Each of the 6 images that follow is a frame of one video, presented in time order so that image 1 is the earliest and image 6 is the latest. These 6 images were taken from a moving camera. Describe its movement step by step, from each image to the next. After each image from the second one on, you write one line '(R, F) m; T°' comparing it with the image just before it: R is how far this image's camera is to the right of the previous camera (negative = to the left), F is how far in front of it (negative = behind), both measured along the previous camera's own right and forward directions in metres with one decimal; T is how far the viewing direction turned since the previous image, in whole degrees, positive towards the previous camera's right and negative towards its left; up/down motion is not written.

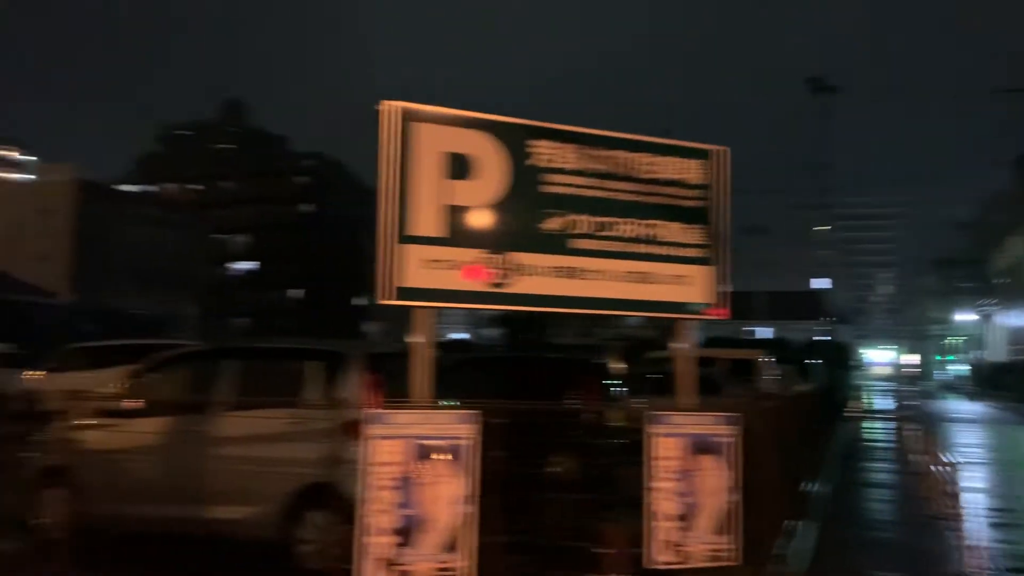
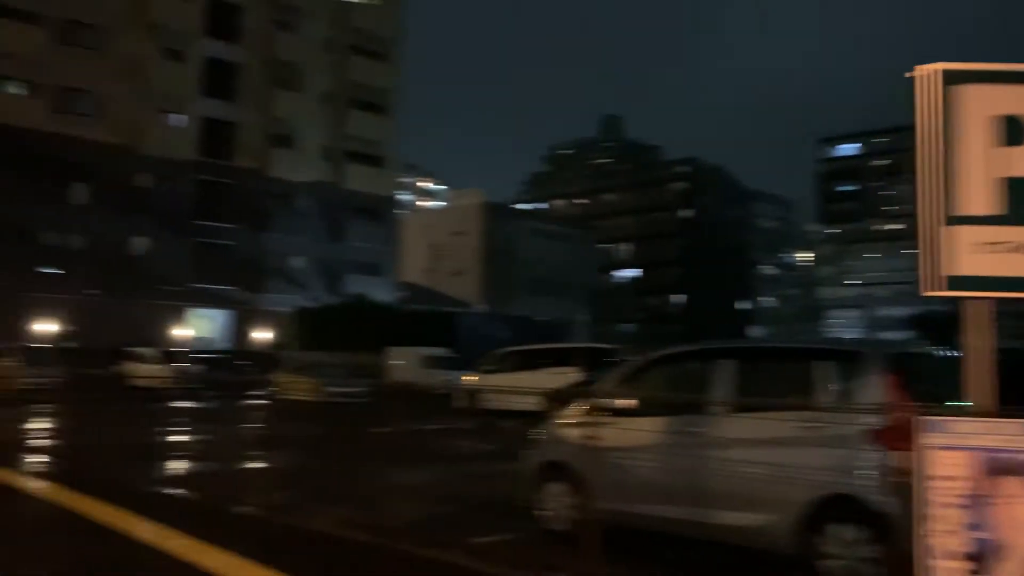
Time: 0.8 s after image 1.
(-0.9, +0.1) m; -24°
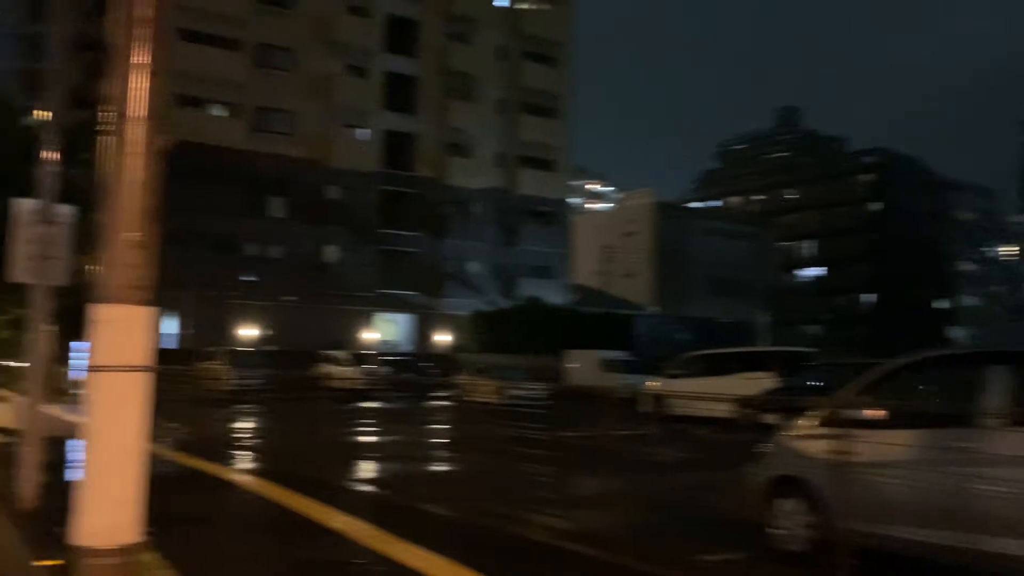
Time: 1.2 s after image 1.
(-0.4, +0.3) m; -11°
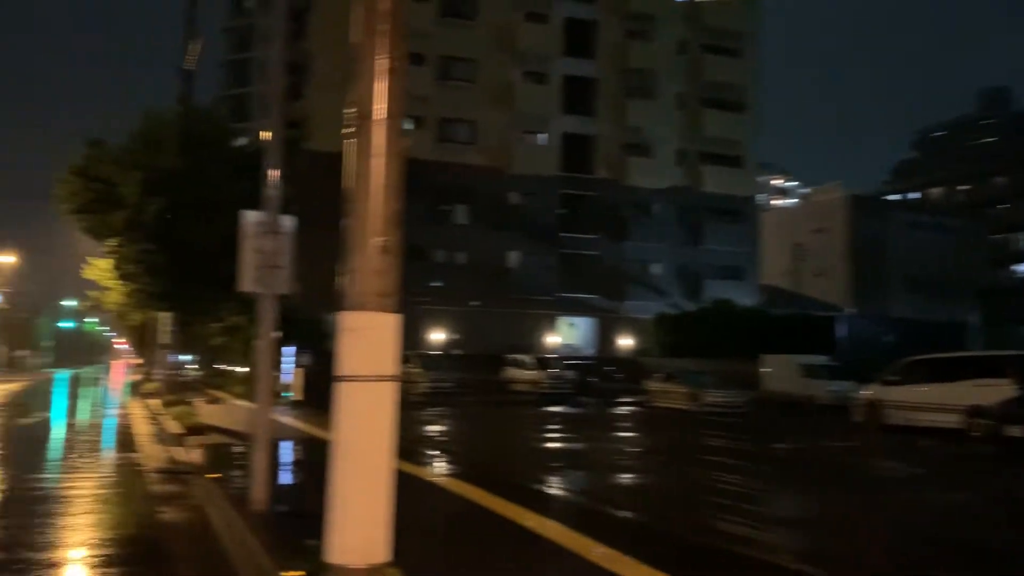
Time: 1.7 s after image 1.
(-0.5, +0.4) m; -11°
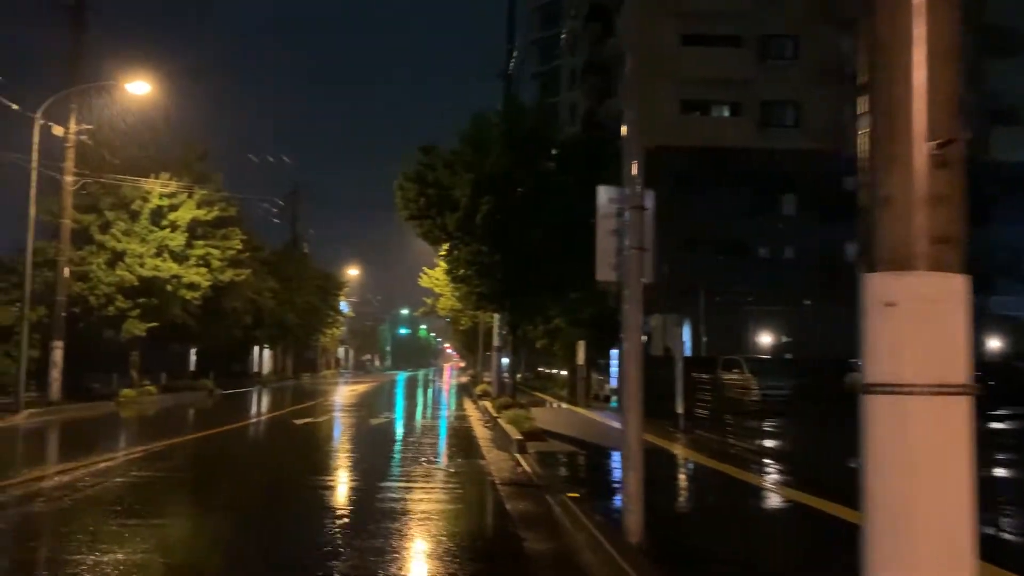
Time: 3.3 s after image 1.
(-1.0, +1.7) m; -20°
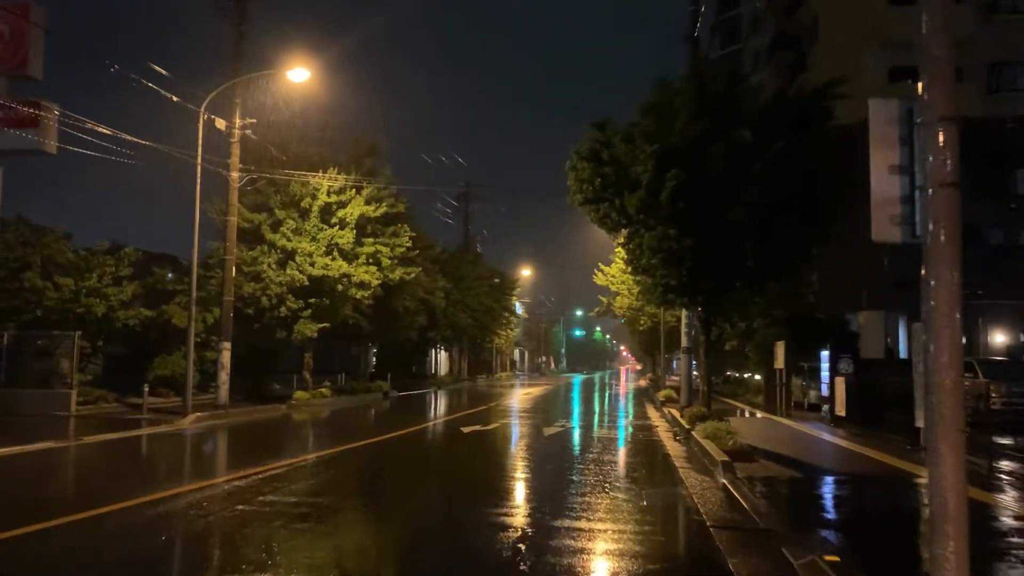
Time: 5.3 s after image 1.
(-0.3, +2.5) m; -11°
